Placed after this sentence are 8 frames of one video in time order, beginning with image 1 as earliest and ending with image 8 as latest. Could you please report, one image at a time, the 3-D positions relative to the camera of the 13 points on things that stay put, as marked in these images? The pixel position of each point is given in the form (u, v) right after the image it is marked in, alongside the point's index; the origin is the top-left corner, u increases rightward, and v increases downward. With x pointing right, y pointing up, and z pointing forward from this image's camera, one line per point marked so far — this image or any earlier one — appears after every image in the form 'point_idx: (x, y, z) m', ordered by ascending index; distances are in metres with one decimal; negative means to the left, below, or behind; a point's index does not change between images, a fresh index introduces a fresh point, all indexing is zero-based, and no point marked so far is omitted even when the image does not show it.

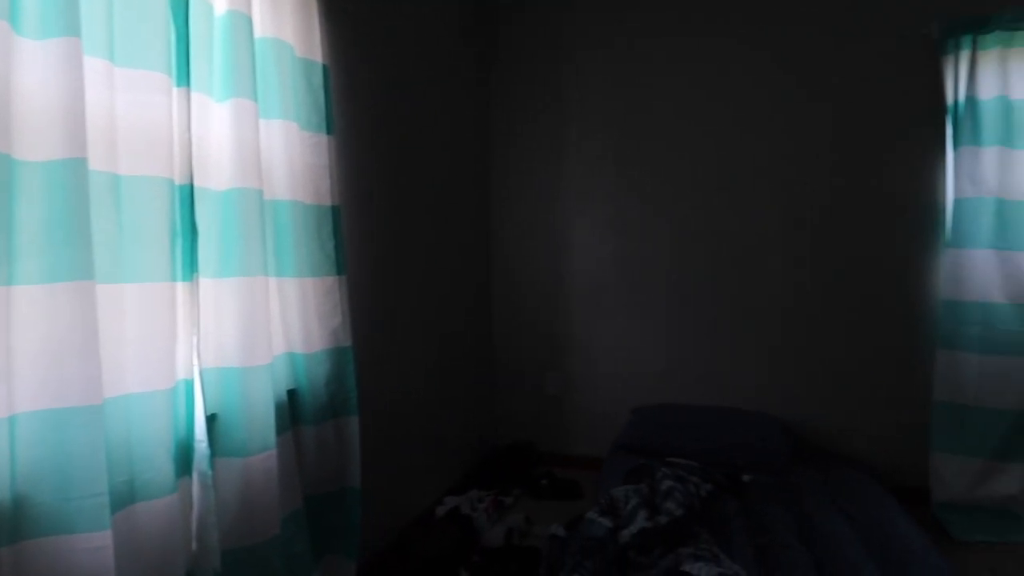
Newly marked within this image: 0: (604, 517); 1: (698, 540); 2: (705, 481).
0: (+0.3, -0.6, +1.5) m
1: (+0.5, -0.7, +1.4) m
2: (+0.7, -0.7, +1.8) m
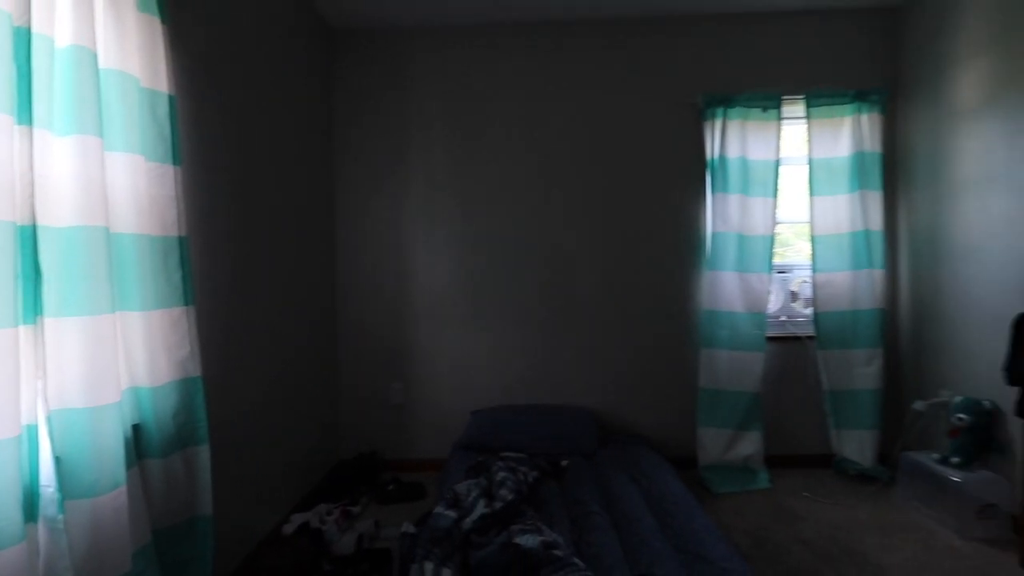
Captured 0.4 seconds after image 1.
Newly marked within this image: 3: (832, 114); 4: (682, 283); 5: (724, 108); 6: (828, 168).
0: (-0.2, -0.7, +1.7) m
1: (0.0, -0.7, +1.7) m
2: (+0.1, -0.7, +2.2) m
3: (+1.7, +0.9, +2.9) m
4: (+0.9, 0.0, +3.0) m
5: (+1.1, +1.0, +2.9) m
6: (+1.7, +0.6, +2.9) m
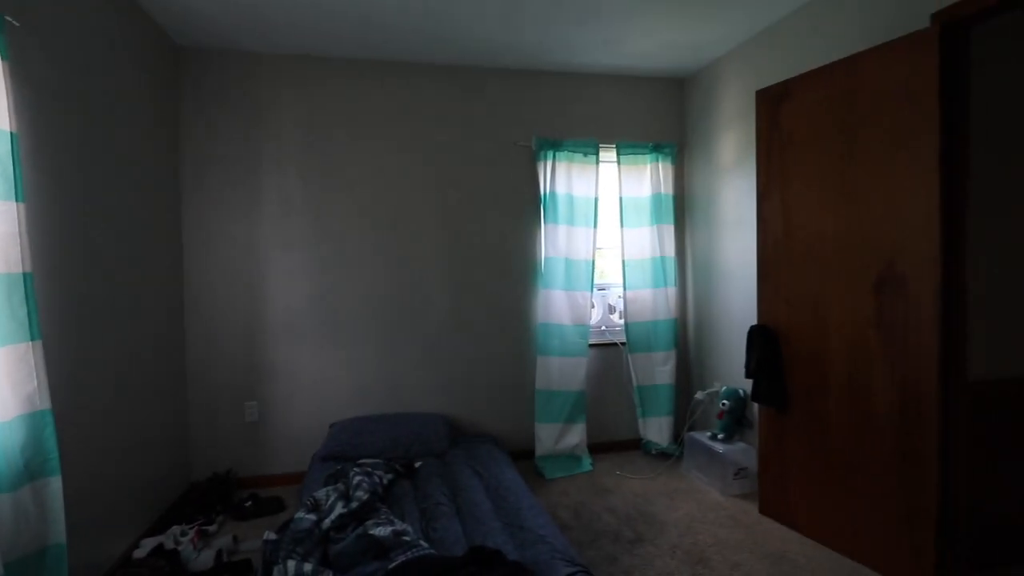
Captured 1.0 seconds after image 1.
0: (-0.7, -0.8, +1.9) m
1: (-0.5, -0.8, +2.0) m
2: (-0.6, -0.8, +2.4) m
3: (+0.8, +0.8, +3.5) m
4: (0.0, -0.1, +3.4) m
5: (+0.3, +0.9, +3.4) m
6: (+0.8, +0.5, +3.5) m
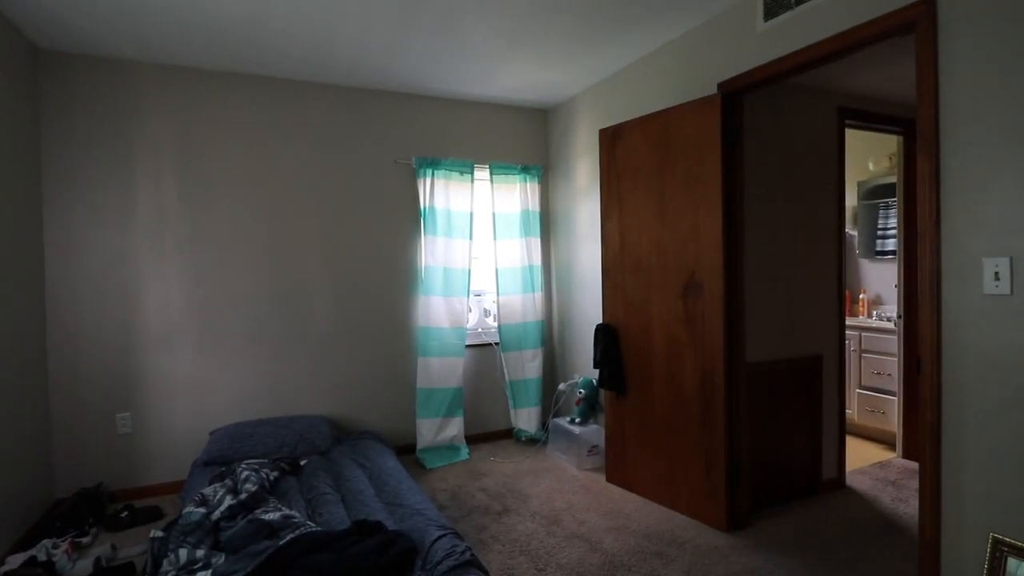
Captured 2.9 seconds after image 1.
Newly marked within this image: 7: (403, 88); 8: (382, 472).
0: (-1.2, -0.8, +2.1) m
1: (-1.0, -0.9, +2.2) m
2: (-1.1, -0.9, +2.6) m
3: (0.0, +0.8, +3.9) m
4: (-0.8, -0.1, +3.7) m
5: (-0.5, +0.8, +3.7) m
6: (0.0, +0.5, +3.9) m
7: (-0.7, +1.3, +3.6) m
8: (-0.6, -0.9, +2.7) m
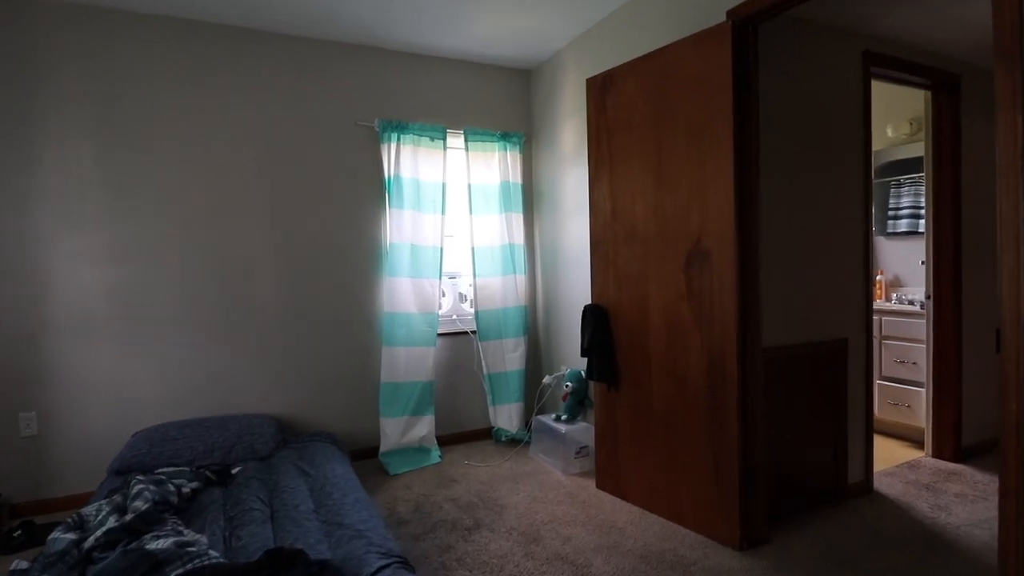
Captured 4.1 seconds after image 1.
0: (-1.3, -0.7, +1.6) m
1: (-1.1, -0.7, +1.7) m
2: (-1.3, -0.8, +2.1) m
3: (-0.2, +0.9, +3.5) m
4: (-0.9, 0.0, +3.2) m
5: (-0.7, +0.9, +3.2) m
6: (-0.2, +0.6, +3.5) m
7: (-0.9, +1.4, +3.1) m
8: (-0.8, -0.8, +2.3) m
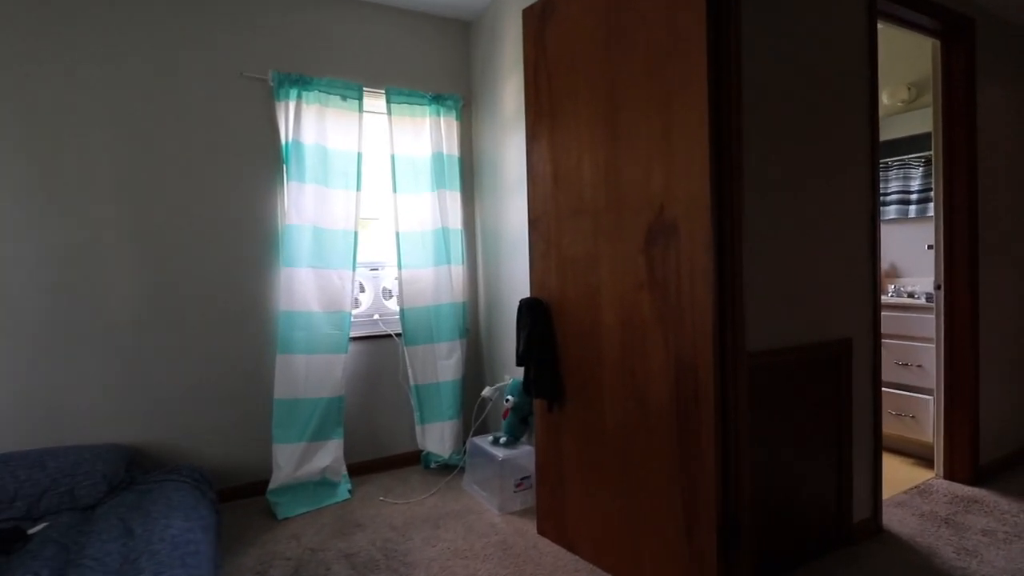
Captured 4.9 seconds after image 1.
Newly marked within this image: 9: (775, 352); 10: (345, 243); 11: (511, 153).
0: (-1.6, -0.7, +1.0) m
1: (-1.4, -0.7, +1.1) m
2: (-1.6, -0.7, +1.5) m
3: (-0.5, +0.9, +2.9) m
4: (-1.2, 0.0, +2.6) m
5: (-1.0, +1.0, +2.6) m
6: (-0.5, +0.7, +2.9) m
7: (-1.2, +1.5, +2.5) m
8: (-1.1, -0.8, +1.6) m
9: (+0.9, -0.2, +1.8) m
10: (-0.8, +0.2, +2.7) m
11: (0.0, +0.7, +2.7) m
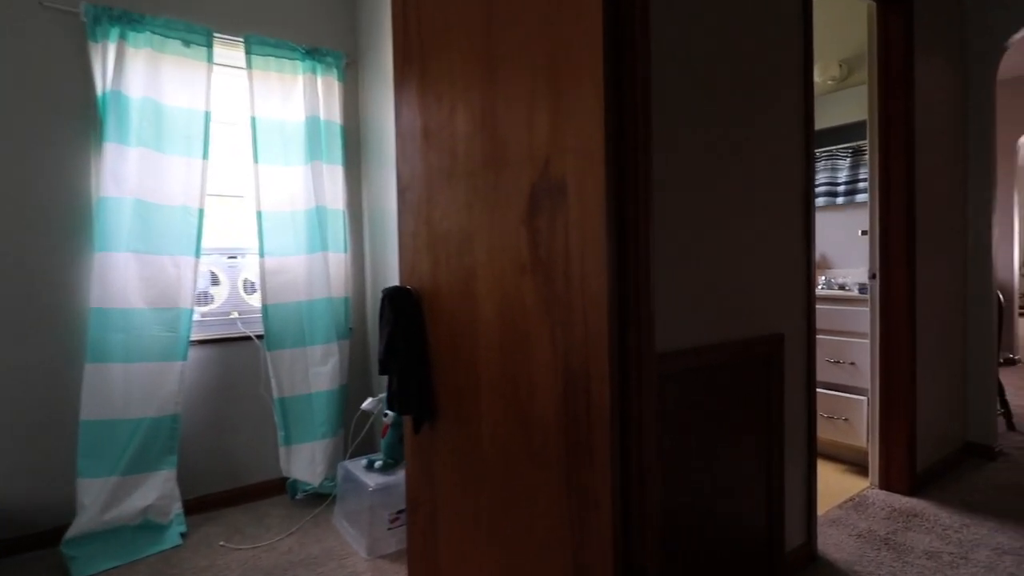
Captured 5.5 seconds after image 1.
0: (-1.9, -0.7, +0.4) m
1: (-1.7, -0.7, +0.5) m
2: (-1.9, -0.7, +0.9) m
3: (-1.0, +1.0, +2.4) m
4: (-1.7, +0.1, +2.0) m
5: (-1.5, +1.0, +2.1) m
6: (-1.0, +0.7, +2.4) m
7: (-1.7, +1.5, +1.9) m
8: (-1.4, -0.7, +1.1) m
9: (+0.5, -0.2, +1.4) m
10: (-1.3, +0.3, +2.1) m
11: (-0.5, +0.7, +2.3) m
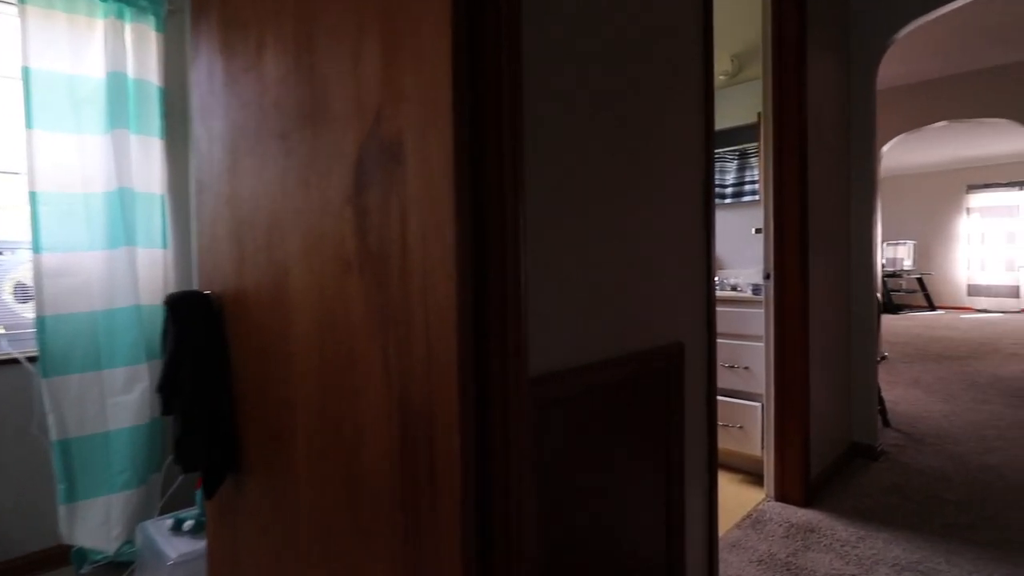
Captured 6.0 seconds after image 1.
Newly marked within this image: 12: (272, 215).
0: (-2.0, -0.7, -0.3) m
1: (-1.8, -0.7, -0.2) m
2: (-2.1, -0.7, +0.2) m
3: (-1.5, +1.0, +1.8) m
4: (-2.1, 0.0, +1.3) m
5: (-1.9, +1.0, +1.4) m
6: (-1.5, +0.7, +1.8) m
7: (-2.1, +1.5, +1.3) m
8: (-1.7, -0.8, +0.5) m
9: (+0.2, -0.2, +1.1) m
10: (-1.7, +0.2, +1.5) m
11: (-1.0, +0.7, +1.8) m
12: (-0.5, +0.1, +1.1) m
